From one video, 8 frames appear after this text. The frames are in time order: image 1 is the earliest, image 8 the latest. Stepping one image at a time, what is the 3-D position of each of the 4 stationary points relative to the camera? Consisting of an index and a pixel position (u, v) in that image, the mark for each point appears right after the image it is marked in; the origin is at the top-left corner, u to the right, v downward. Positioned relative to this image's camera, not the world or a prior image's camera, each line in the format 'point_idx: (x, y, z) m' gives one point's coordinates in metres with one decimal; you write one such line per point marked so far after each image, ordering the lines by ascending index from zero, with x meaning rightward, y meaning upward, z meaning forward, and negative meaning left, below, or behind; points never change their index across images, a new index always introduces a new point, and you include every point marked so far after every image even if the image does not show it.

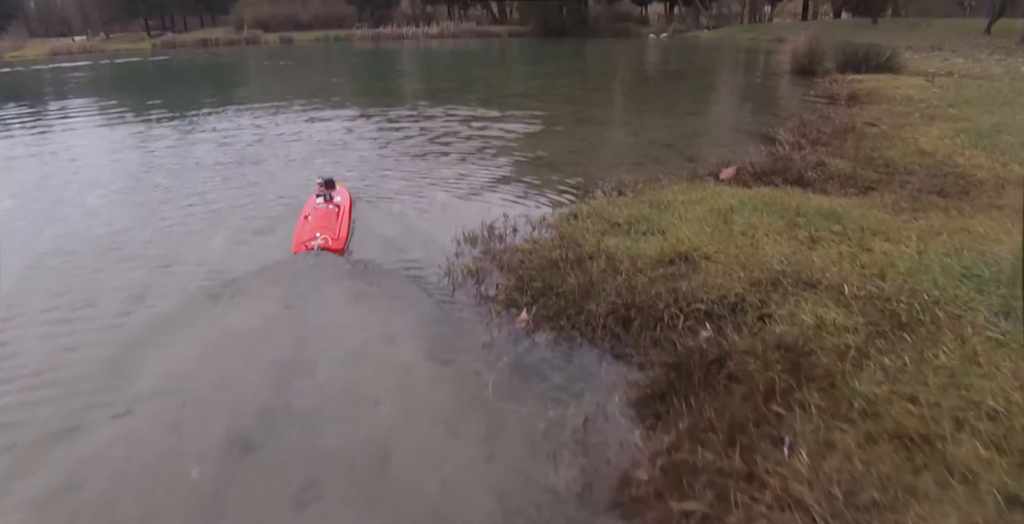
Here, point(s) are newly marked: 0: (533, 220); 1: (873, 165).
0: (+0.2, +0.6, +8.9) m
1: (+6.8, +1.8, +11.9) m
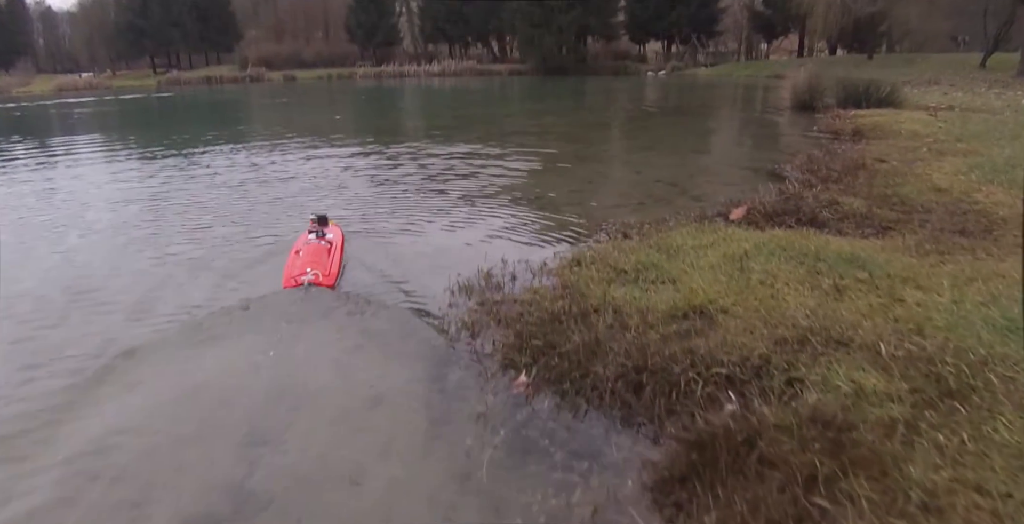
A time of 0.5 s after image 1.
0: (+0.2, -0.1, +8.4) m
1: (+6.8, +1.1, +11.4) m
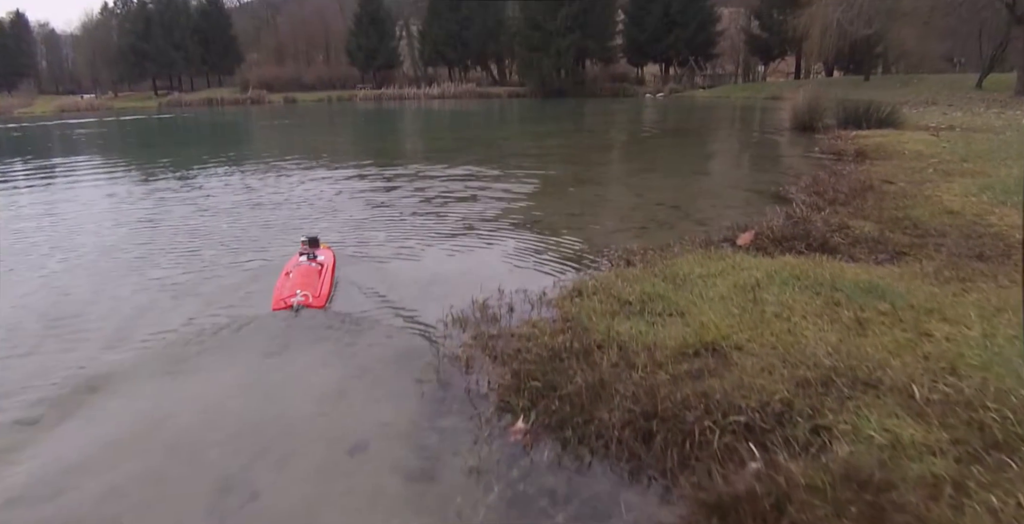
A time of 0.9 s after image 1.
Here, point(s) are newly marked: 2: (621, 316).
0: (+0.2, -0.5, +7.9) m
1: (+6.7, +0.6, +11.0) m
2: (+1.2, -0.6, +6.7) m
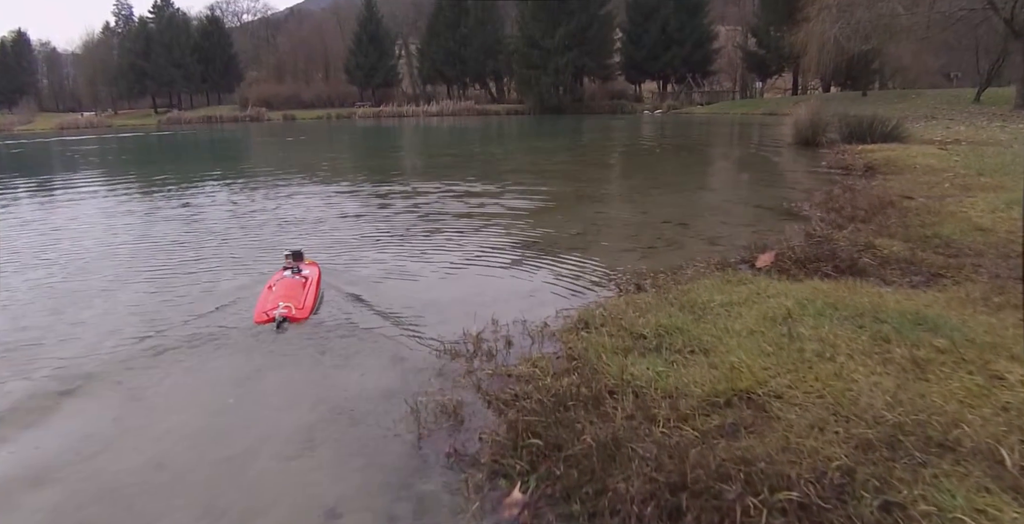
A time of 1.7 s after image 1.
0: (+0.2, -0.8, +7.0) m
1: (+6.7, +0.3, +10.1) m
2: (+1.1, -0.8, +5.8) m
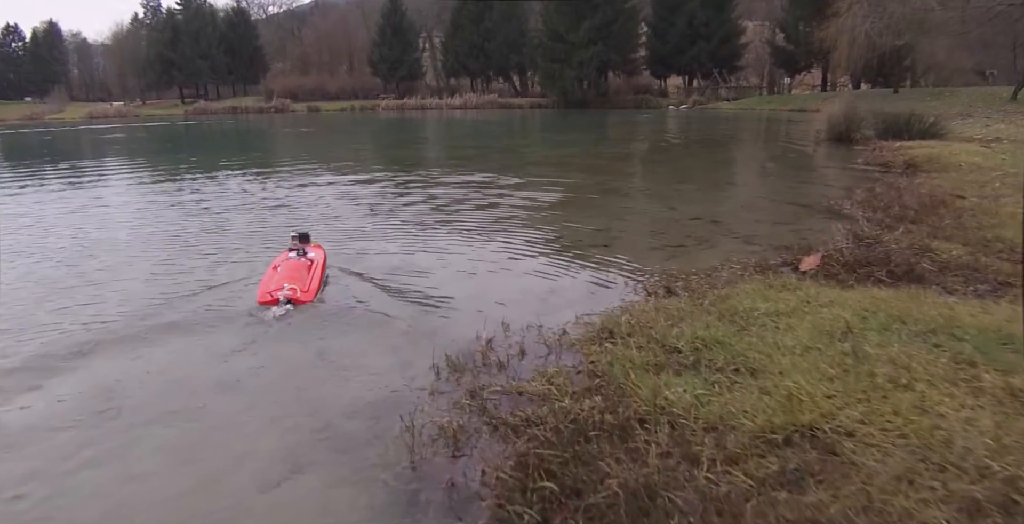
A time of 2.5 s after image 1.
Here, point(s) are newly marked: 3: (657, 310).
0: (+0.3, -0.8, +6.2) m
1: (+7.0, +0.2, +9.1) m
2: (+1.2, -0.9, +4.9) m
3: (+1.5, -0.5, +6.6) m
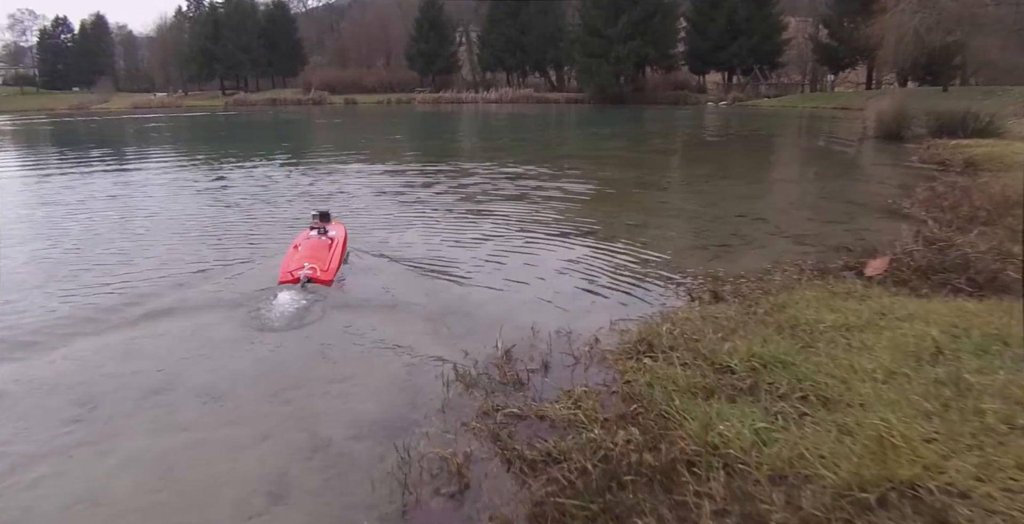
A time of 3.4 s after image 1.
0: (+0.5, -0.8, +5.4) m
1: (+7.3, +0.1, +7.9) m
2: (+1.3, -0.9, +4.1) m
3: (+1.7, -0.5, +5.7) m
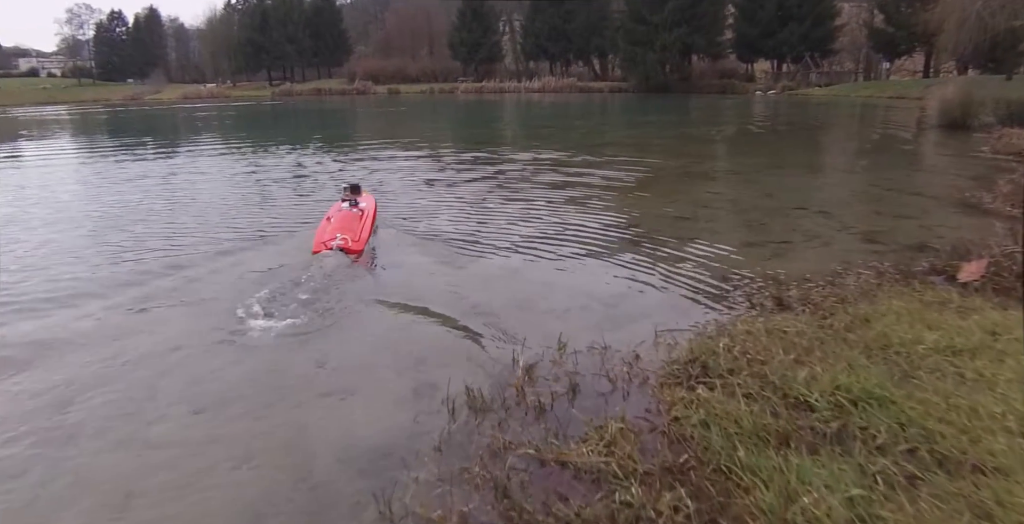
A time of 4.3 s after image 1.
0: (+0.7, -0.8, +4.5) m
1: (+7.6, 0.0, +6.6) m
2: (+1.4, -0.9, +3.1) m
3: (+1.9, -0.5, +4.8) m
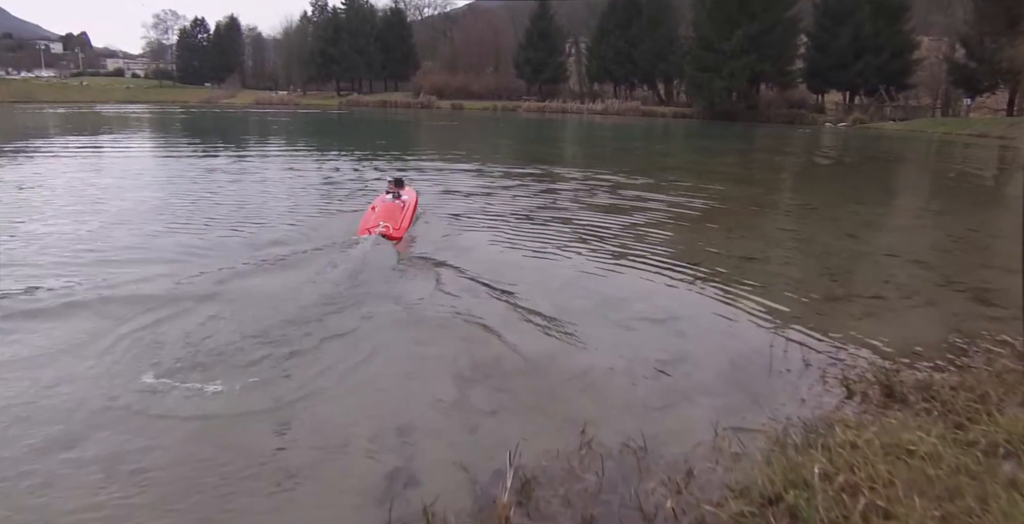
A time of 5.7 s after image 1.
0: (+0.6, -1.1, +3.1) m
1: (+7.8, -0.9, +4.6) m
2: (+1.3, -1.3, +1.7) m
3: (+1.9, -1.0, +3.3) m
